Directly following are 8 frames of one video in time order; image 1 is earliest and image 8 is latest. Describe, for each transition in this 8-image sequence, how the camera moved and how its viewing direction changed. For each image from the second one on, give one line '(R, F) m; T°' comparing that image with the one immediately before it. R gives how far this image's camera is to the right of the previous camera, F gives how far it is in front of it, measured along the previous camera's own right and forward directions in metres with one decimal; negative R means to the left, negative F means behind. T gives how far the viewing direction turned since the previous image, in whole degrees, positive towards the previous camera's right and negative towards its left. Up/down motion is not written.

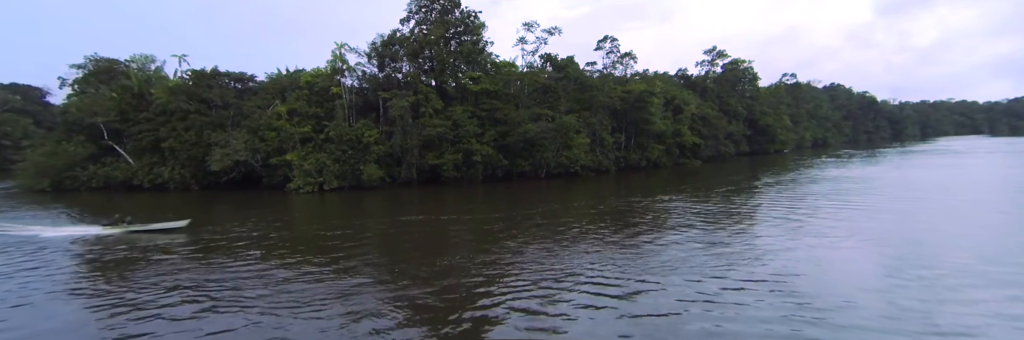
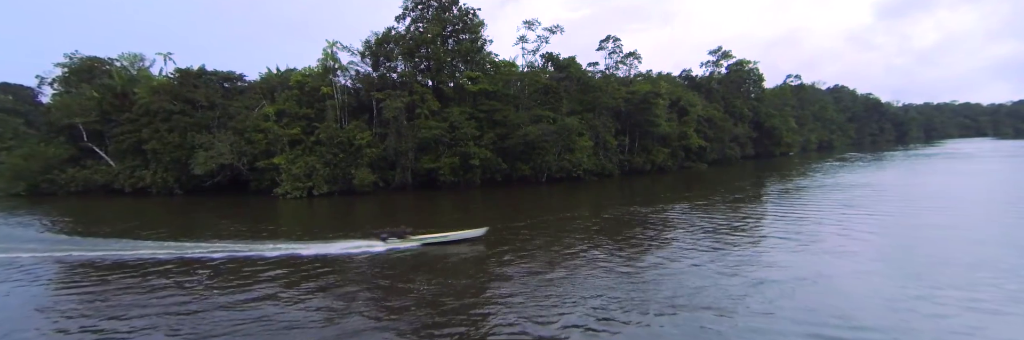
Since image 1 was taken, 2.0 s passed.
(+0.1, +1.2) m; 0°
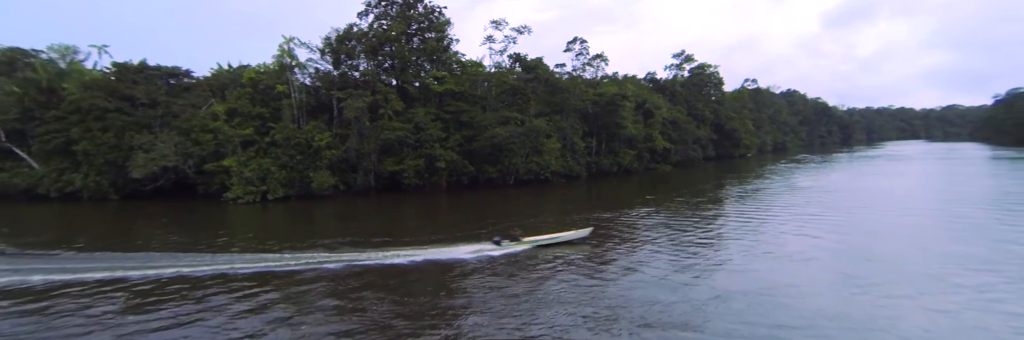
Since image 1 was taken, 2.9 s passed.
(0.0, +0.5) m; +4°
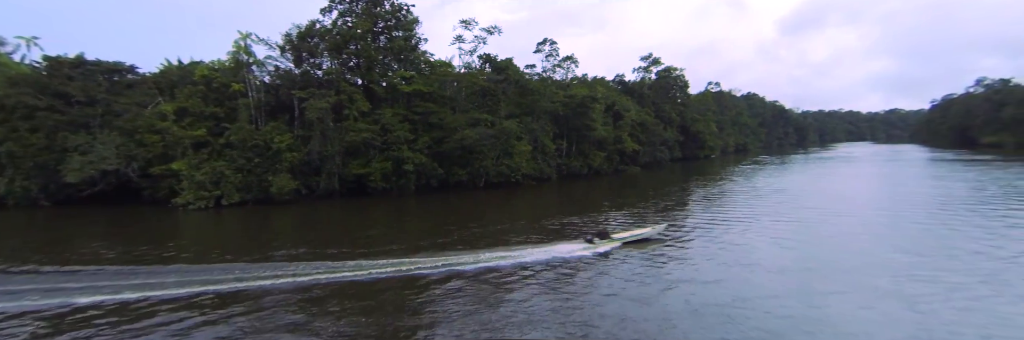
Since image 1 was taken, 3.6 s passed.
(0.0, +0.4) m; +4°
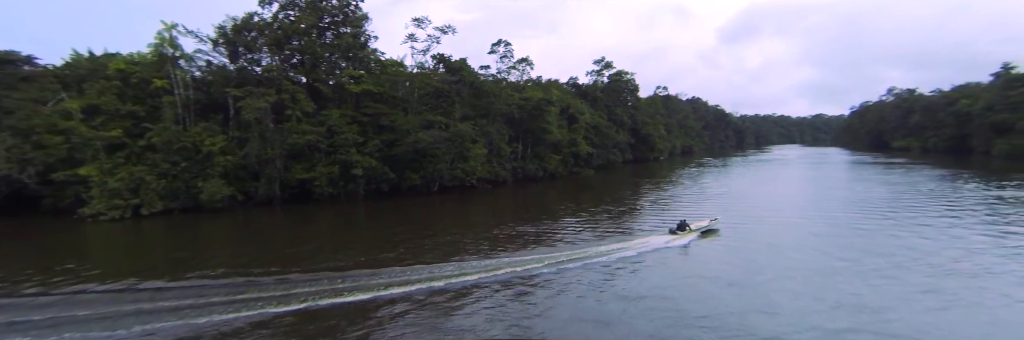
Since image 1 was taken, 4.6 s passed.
(-0.1, +0.6) m; +6°
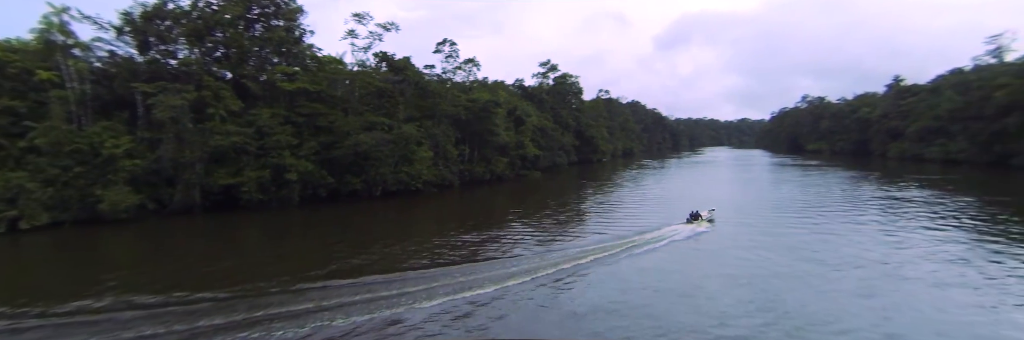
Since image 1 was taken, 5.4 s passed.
(-0.1, +0.6) m; +7°
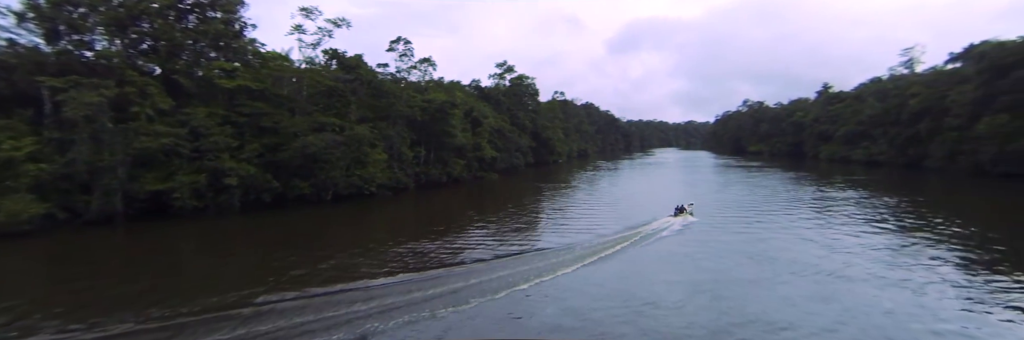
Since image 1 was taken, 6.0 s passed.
(-0.2, +0.5) m; +6°
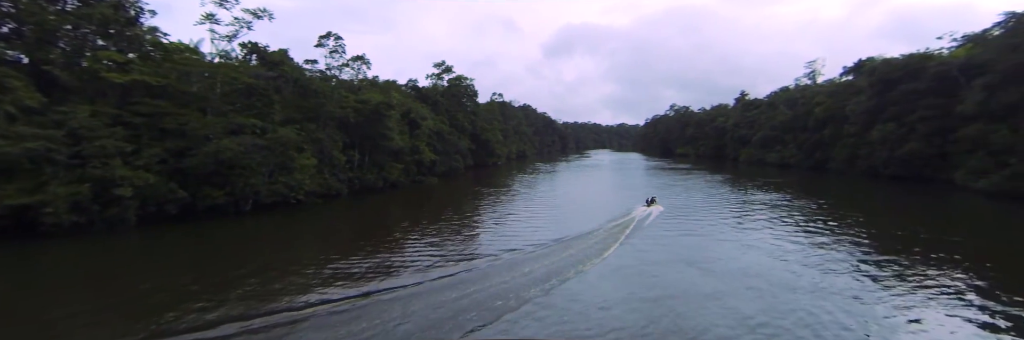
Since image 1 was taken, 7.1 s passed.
(-0.2, +1.0) m; +8°
